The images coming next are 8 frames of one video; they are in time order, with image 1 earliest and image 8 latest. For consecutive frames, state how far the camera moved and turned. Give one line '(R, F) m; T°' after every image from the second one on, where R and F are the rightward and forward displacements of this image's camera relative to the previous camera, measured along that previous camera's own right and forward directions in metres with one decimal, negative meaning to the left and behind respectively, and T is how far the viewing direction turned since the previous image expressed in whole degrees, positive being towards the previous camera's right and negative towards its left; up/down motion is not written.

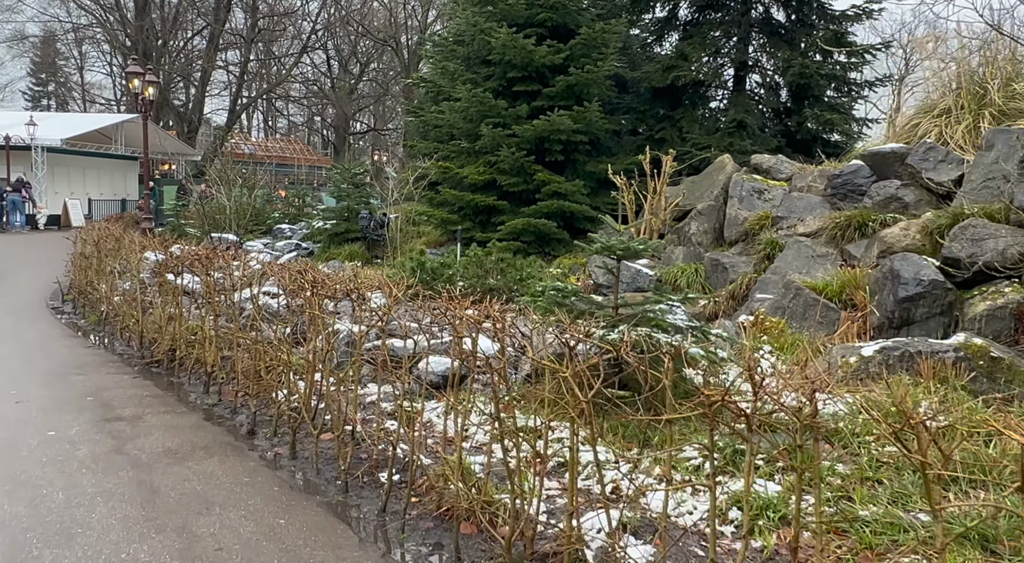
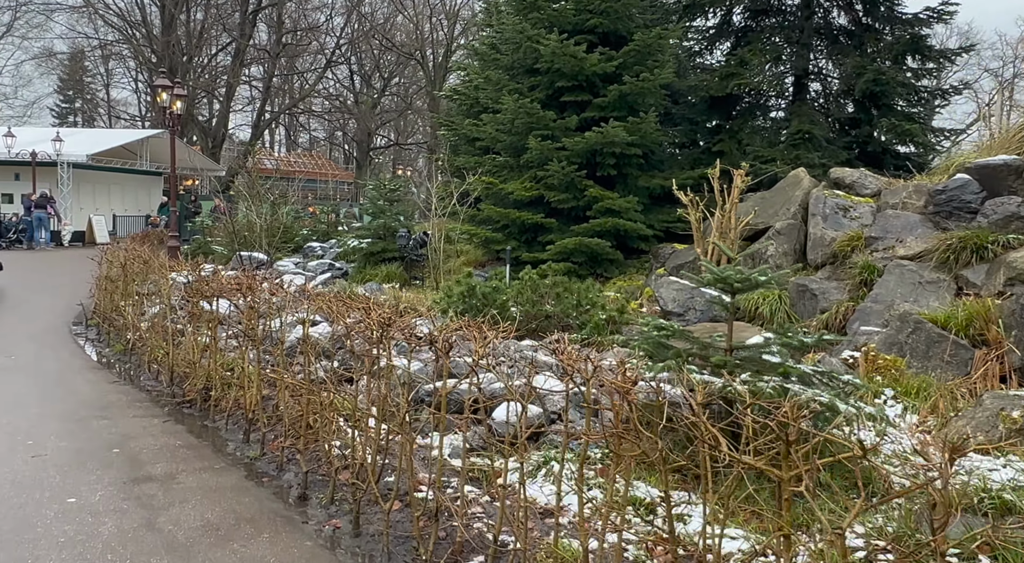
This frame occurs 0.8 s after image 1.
(-0.4, +0.8) m; -1°
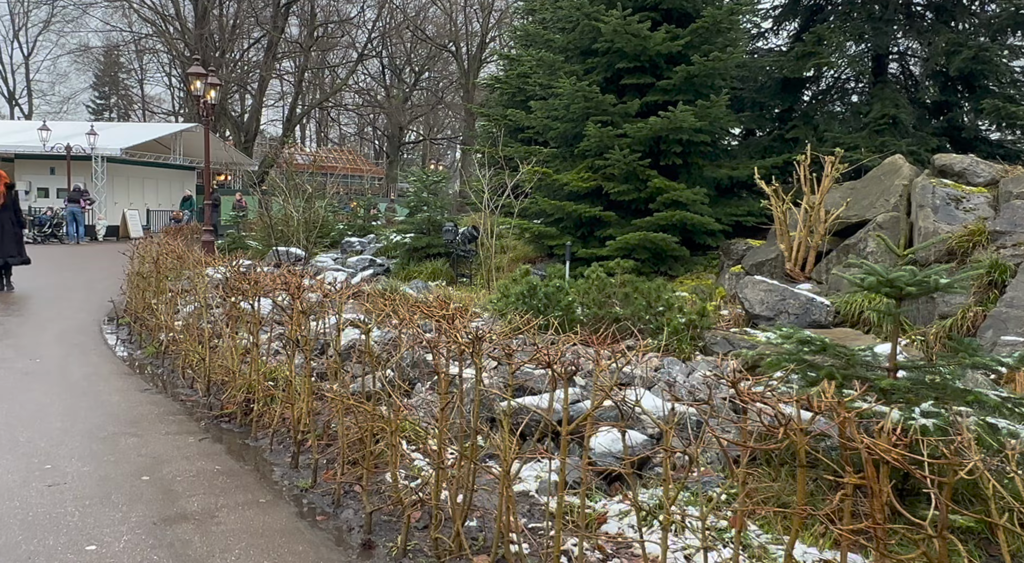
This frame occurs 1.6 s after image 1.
(-0.4, +0.8) m; -2°
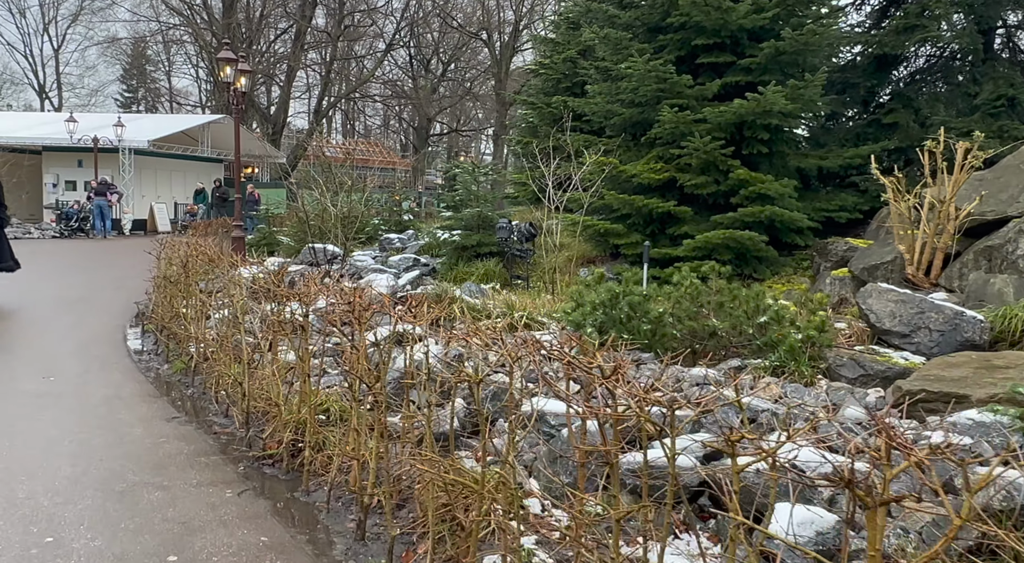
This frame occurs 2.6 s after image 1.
(-0.5, +1.1) m; -2°
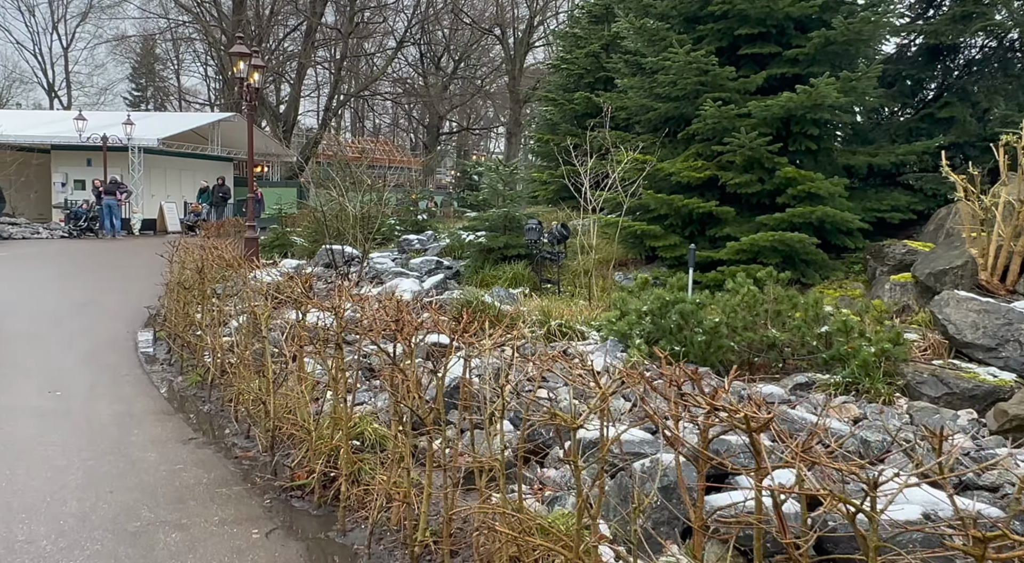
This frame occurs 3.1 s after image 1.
(-0.3, +0.5) m; -1°
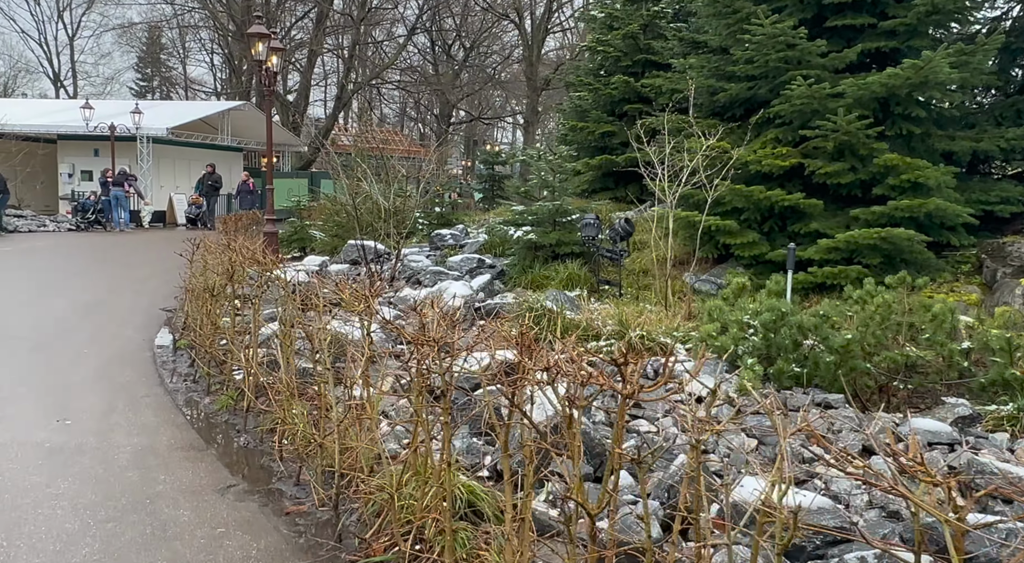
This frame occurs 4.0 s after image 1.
(-0.6, +1.0) m; 0°
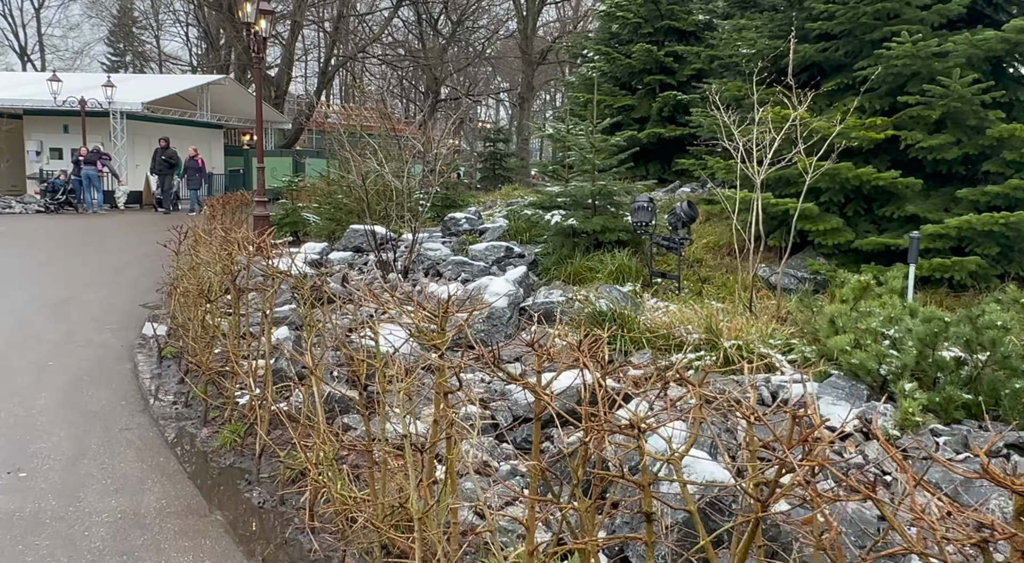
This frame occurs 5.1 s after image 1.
(-0.6, +1.2) m; +1°
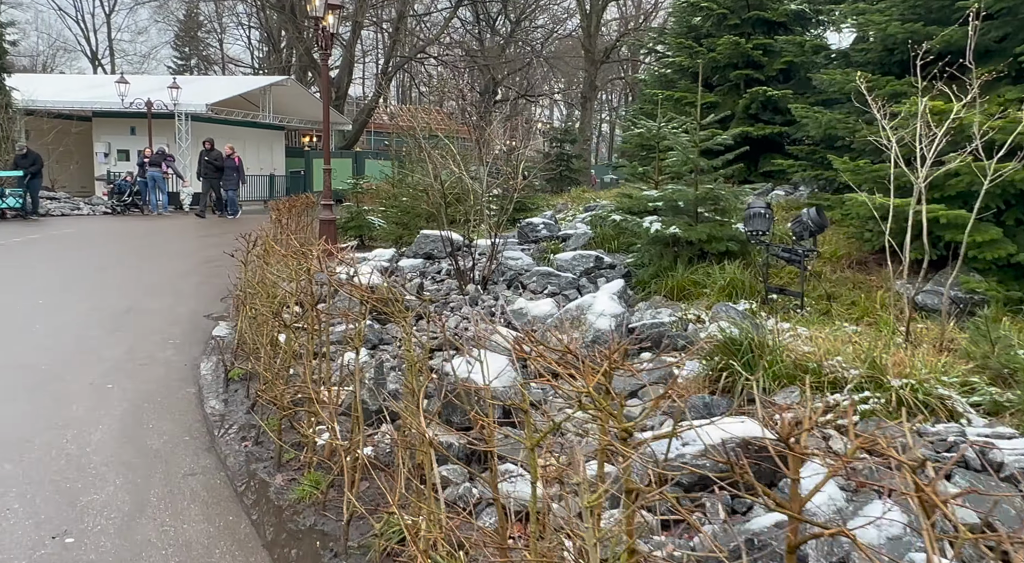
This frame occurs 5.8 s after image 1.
(-0.4, +0.8) m; -4°
